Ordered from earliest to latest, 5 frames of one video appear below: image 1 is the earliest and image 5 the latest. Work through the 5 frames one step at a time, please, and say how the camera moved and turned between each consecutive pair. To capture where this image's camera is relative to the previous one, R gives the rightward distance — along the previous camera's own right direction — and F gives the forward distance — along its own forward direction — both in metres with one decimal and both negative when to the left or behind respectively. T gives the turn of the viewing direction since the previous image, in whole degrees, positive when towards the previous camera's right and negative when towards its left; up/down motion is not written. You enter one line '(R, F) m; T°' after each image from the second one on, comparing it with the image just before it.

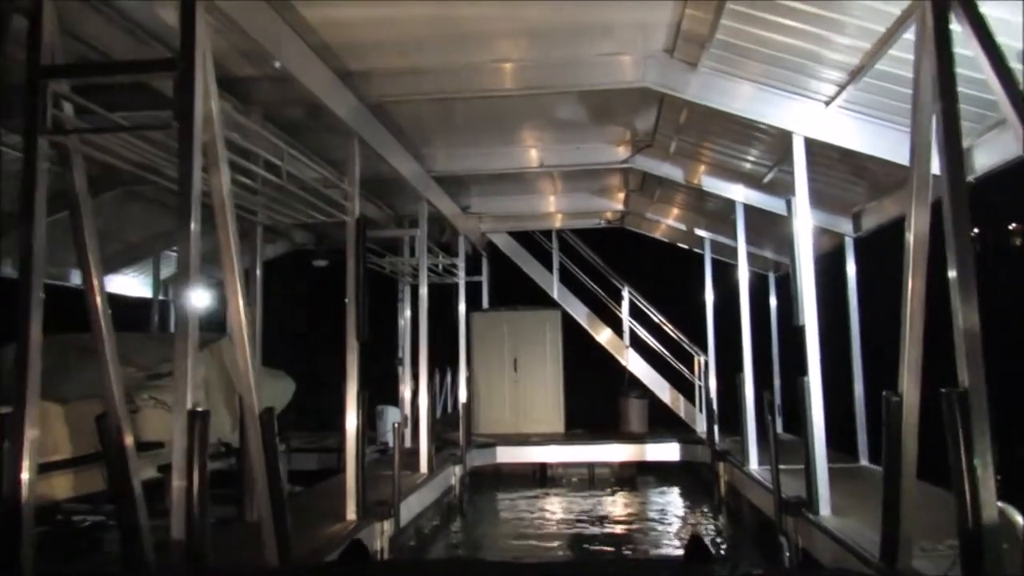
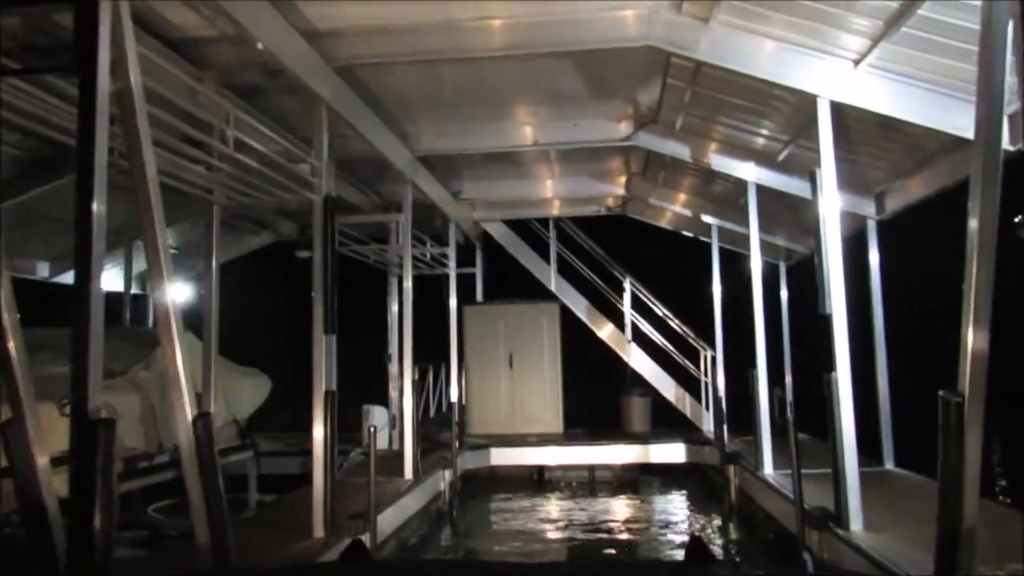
(+0.1, +0.5) m; 0°
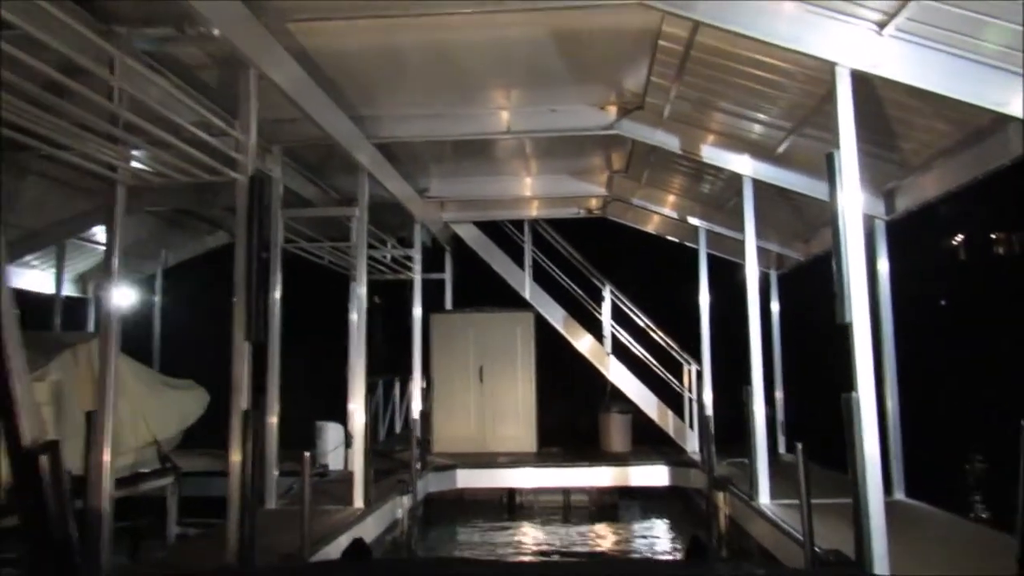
(+0.1, +0.7) m; +1°
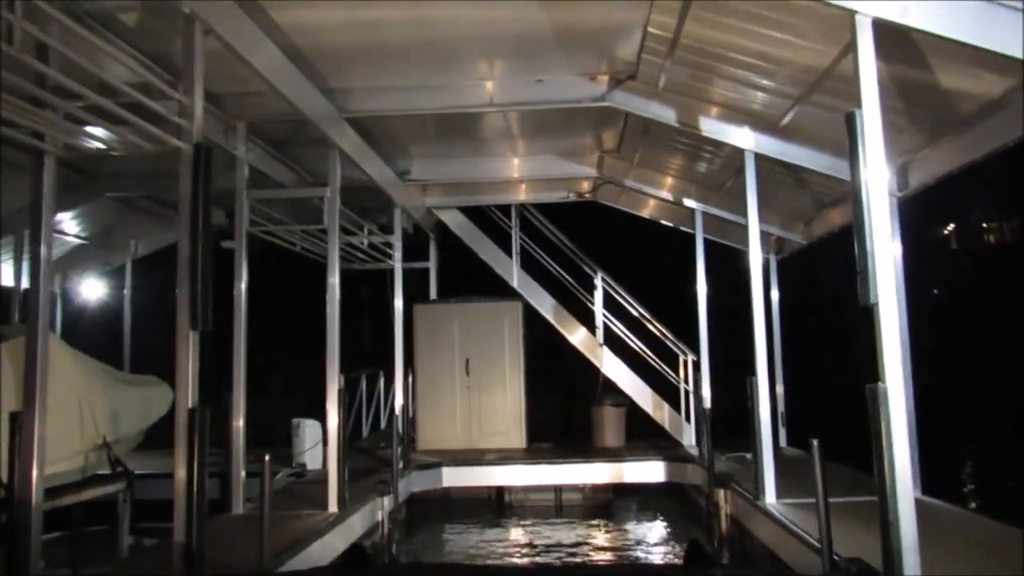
(0.0, +0.4) m; +1°
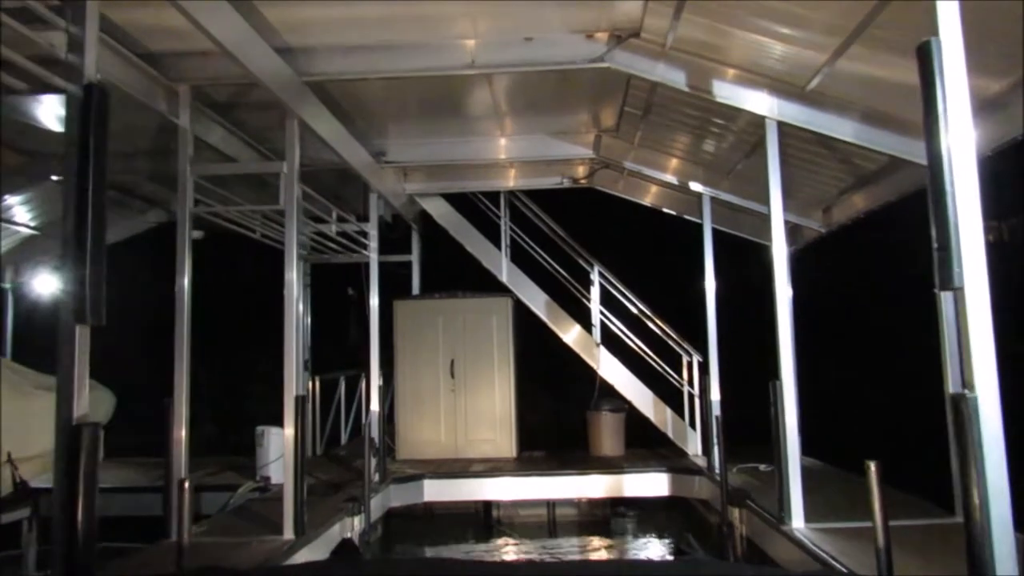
(0.0, +0.7) m; 0°
